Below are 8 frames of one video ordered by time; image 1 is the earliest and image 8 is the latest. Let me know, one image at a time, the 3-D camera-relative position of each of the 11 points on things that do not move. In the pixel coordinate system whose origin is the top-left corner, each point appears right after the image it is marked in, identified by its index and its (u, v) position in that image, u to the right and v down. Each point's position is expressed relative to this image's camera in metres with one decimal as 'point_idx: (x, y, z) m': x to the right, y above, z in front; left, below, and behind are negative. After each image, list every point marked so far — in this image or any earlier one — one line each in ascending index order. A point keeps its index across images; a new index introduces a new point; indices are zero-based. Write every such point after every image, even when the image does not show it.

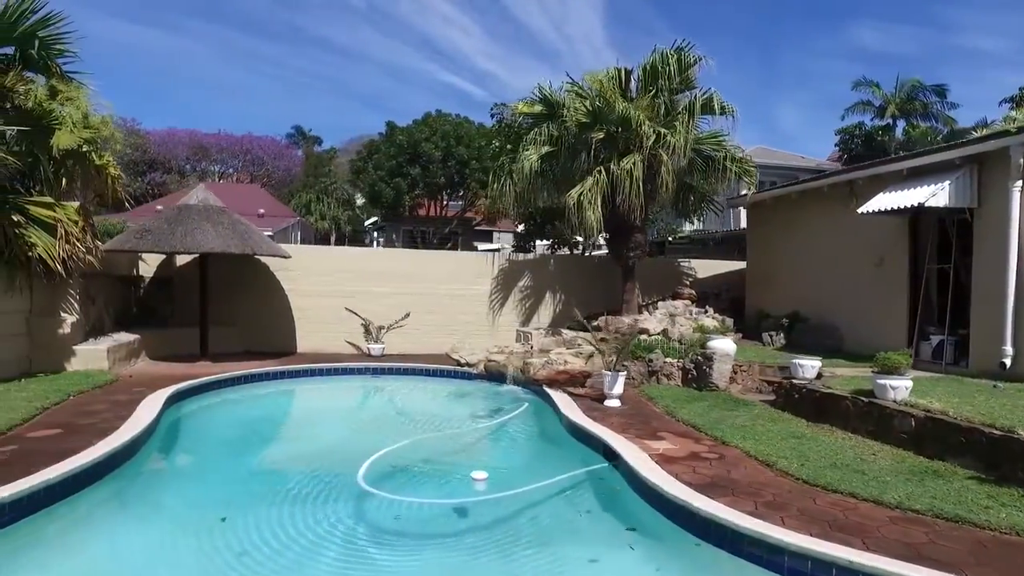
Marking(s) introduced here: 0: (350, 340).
0: (-4.3, -1.4, +17.2) m
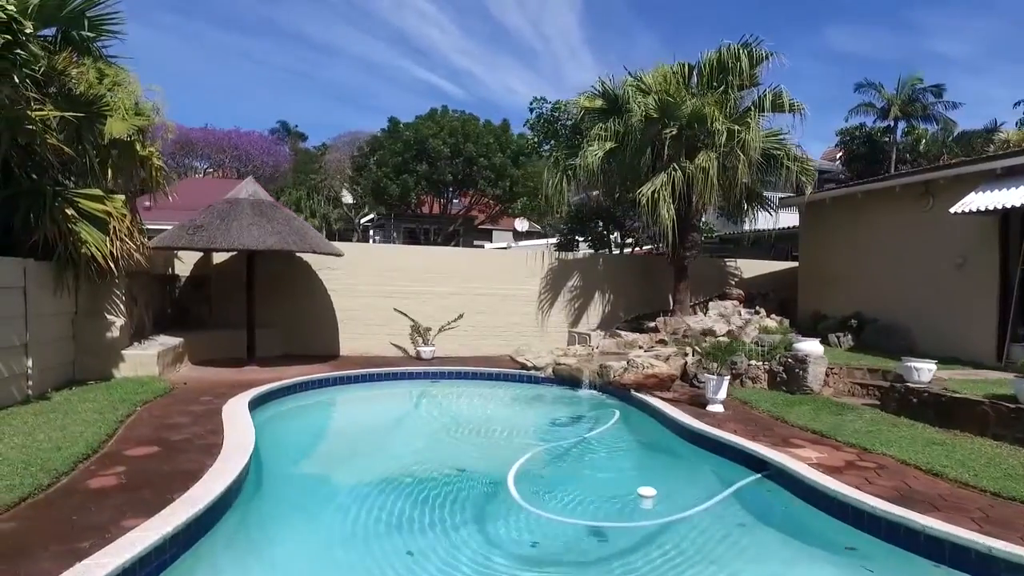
0: (-3.0, -1.4, +16.4) m
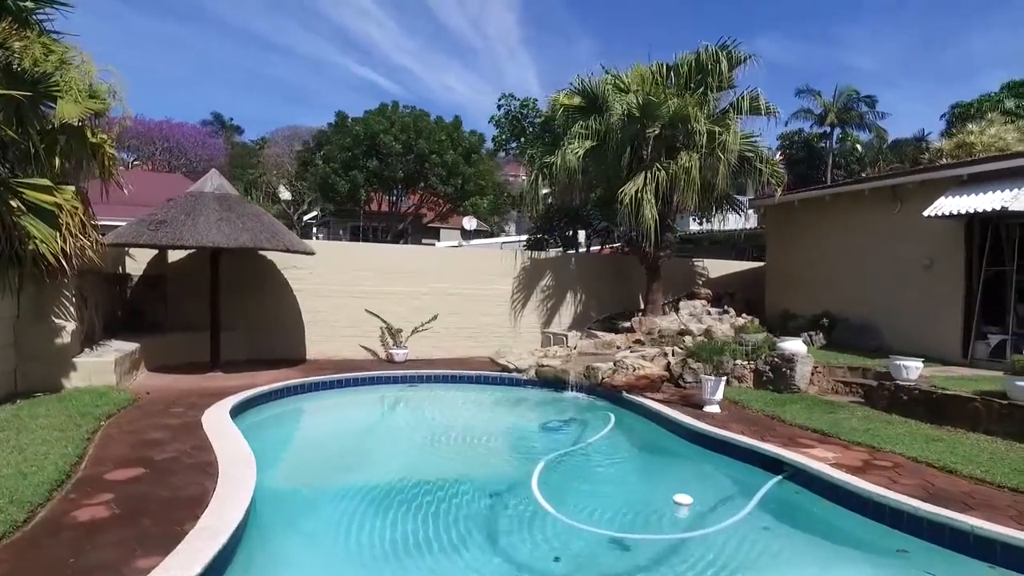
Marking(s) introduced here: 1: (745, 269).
0: (-3.6, -1.4, +15.7) m
1: (+7.2, +0.6, +19.6) m
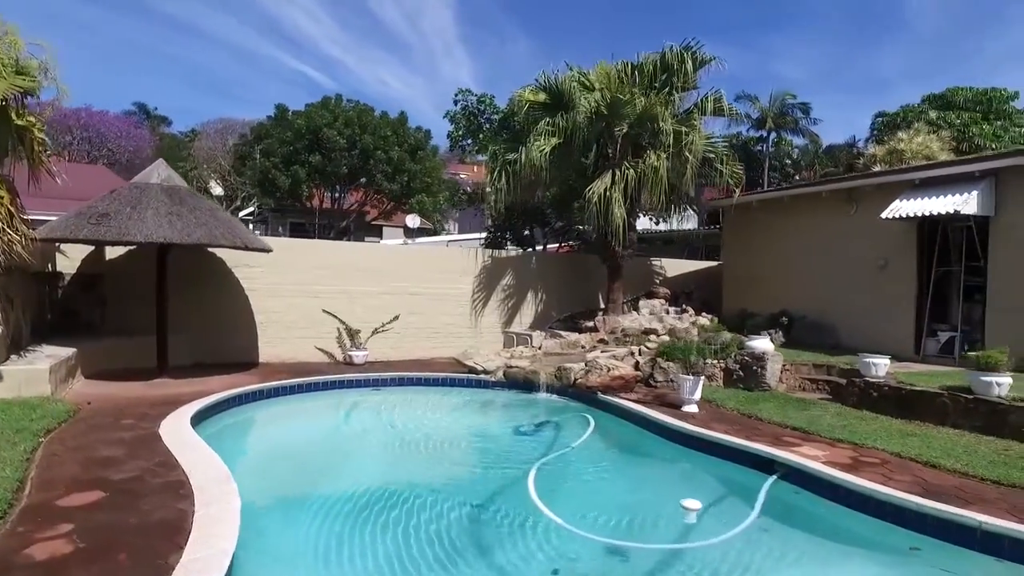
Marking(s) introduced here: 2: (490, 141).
0: (-4.4, -1.4, +15.0) m
1: (+5.9, +0.6, +19.9) m
2: (-0.7, +4.4, +19.3) m
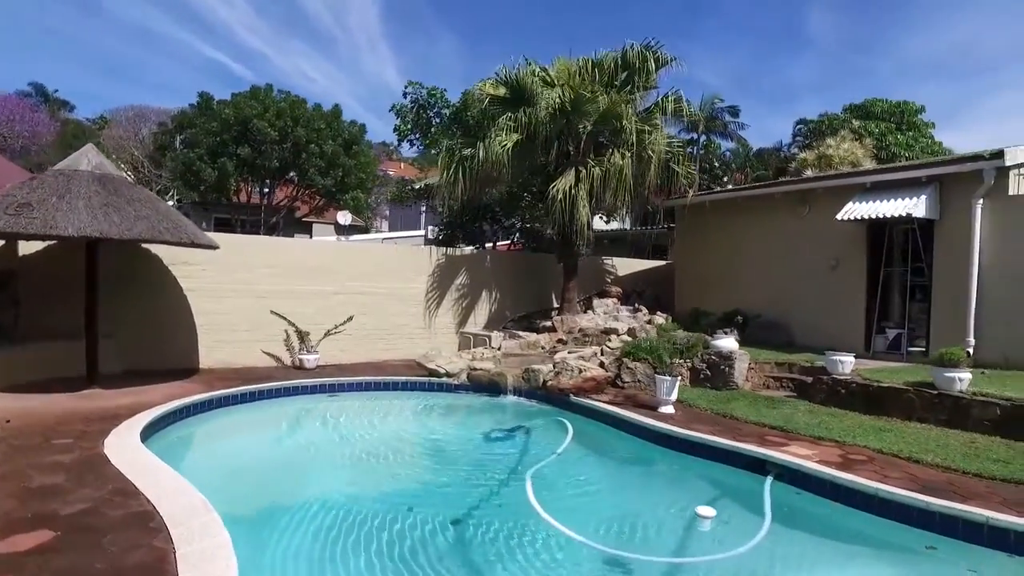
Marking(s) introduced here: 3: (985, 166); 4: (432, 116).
0: (-5.3, -1.4, +13.9) m
1: (+4.4, +0.7, +20.1) m
2: (-2.1, +4.5, +18.7) m
3: (+8.7, +2.2, +11.7) m
4: (-2.5, +5.3, +19.7) m
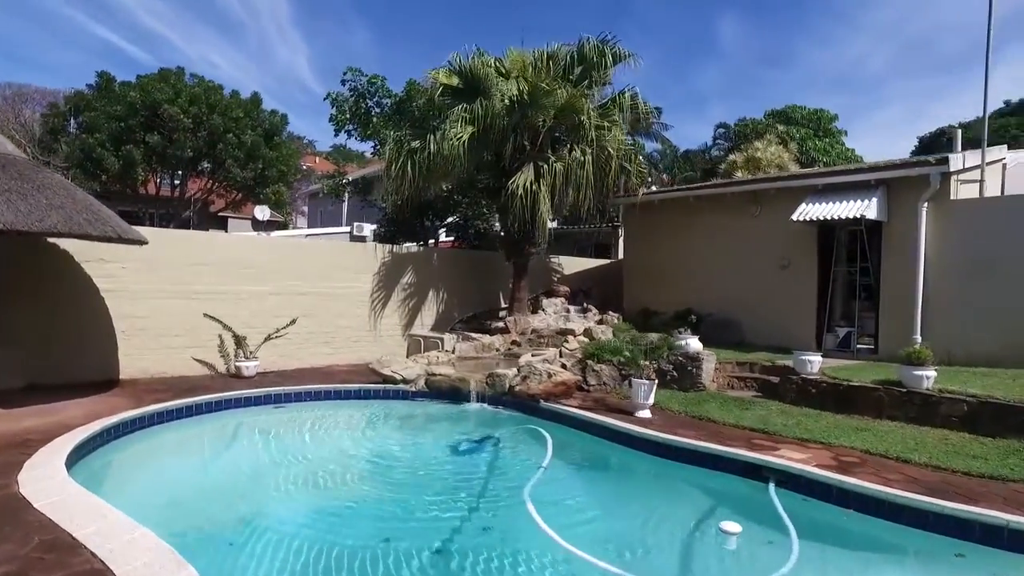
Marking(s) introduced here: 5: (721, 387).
0: (-6.2, -1.4, +12.5) m
1: (+2.6, +0.7, +19.9) m
2: (-3.6, +4.5, +17.6) m
3: (+8.0, +2.2, +12.1) m
4: (-4.2, +5.3, +18.6) m
5: (+4.0, -1.9, +12.2) m
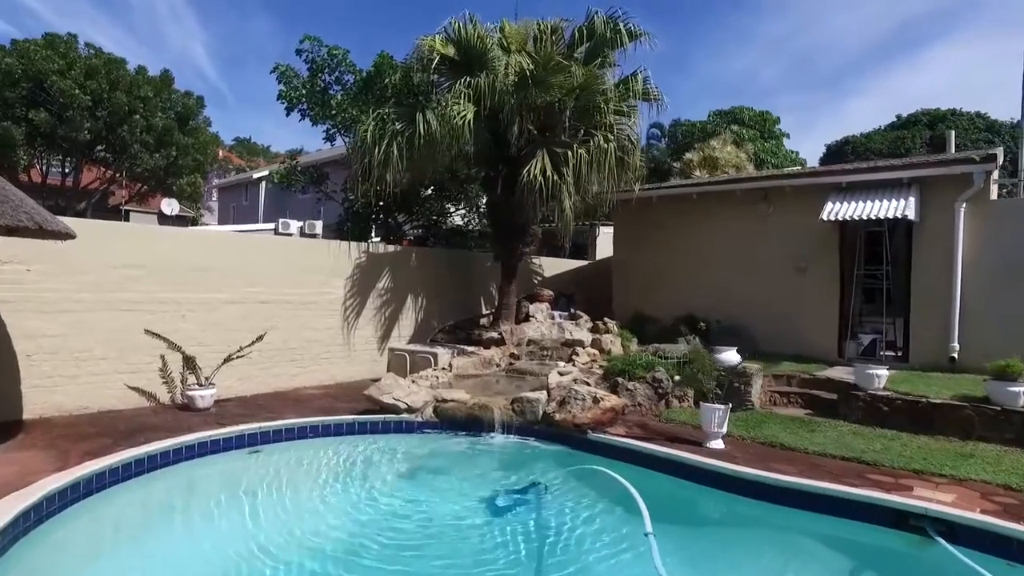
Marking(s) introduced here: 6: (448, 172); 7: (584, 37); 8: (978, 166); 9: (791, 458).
0: (-5.8, -1.5, +9.8) m
1: (+1.9, +0.6, +18.3) m
2: (-4.0, +4.3, +15.2) m
3: (+8.3, +2.1, +11.4) m
4: (-4.7, +5.2, +16.0) m
5: (+4.3, -2.0, +10.9) m
6: (-1.5, +2.6, +14.6) m
7: (+1.4, +5.1, +12.8) m
8: (+8.3, +2.2, +11.3) m
9: (+3.6, -2.2, +8.2) m
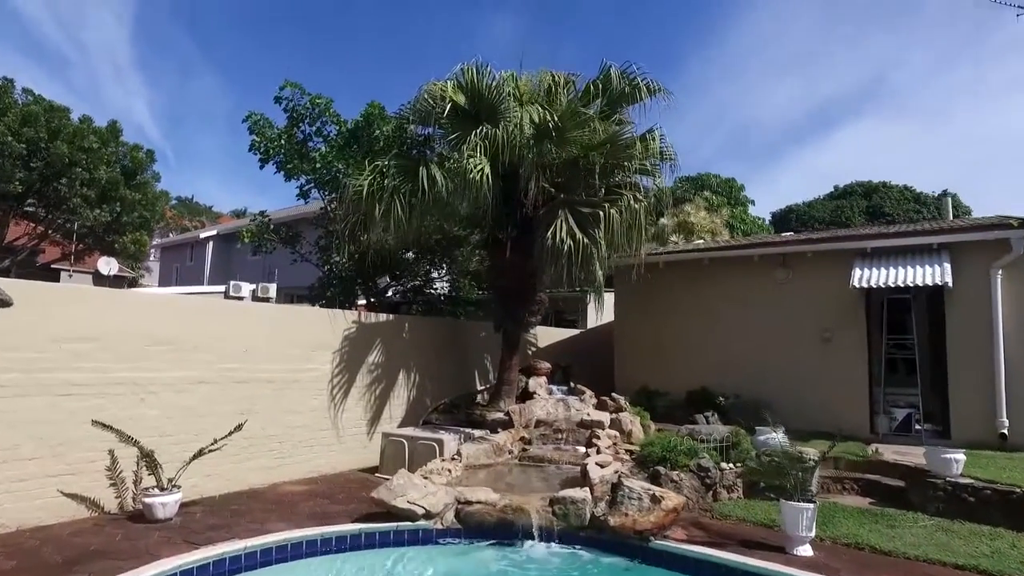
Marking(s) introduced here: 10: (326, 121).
0: (-5.3, -2.5, +7.7) m
1: (+1.6, -1.3, +17.0) m
2: (-4.0, +2.8, +13.8) m
3: (+8.6, +0.9, +10.9) m
4: (-4.7, +3.6, +14.7) m
5: (+4.7, -3.1, +9.6) m
6: (-1.4, +1.2, +13.2) m
7: (+1.6, +3.7, +12.0) m
8: (+8.6, +1.0, +10.8) m
9: (+4.3, -3.0, +6.9) m
10: (-4.3, +3.8, +14.6) m
